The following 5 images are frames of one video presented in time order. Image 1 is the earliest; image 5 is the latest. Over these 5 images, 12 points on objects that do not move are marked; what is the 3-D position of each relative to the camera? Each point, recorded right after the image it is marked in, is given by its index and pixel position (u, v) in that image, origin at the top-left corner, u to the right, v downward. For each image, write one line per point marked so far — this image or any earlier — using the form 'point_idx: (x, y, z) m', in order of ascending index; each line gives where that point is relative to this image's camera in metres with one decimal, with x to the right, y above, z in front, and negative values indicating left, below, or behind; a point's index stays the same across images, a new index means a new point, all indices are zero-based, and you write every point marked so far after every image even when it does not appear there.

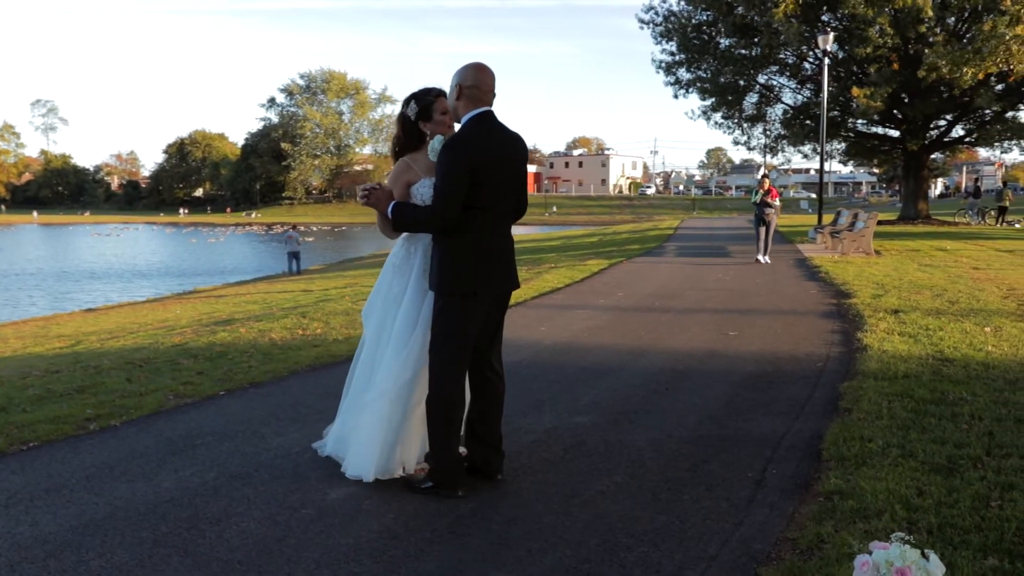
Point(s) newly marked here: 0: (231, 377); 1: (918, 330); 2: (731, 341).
0: (-2.2, -0.7, +7.2) m
1: (+3.7, -0.4, +8.2) m
2: (+2.0, -0.5, +8.2) m
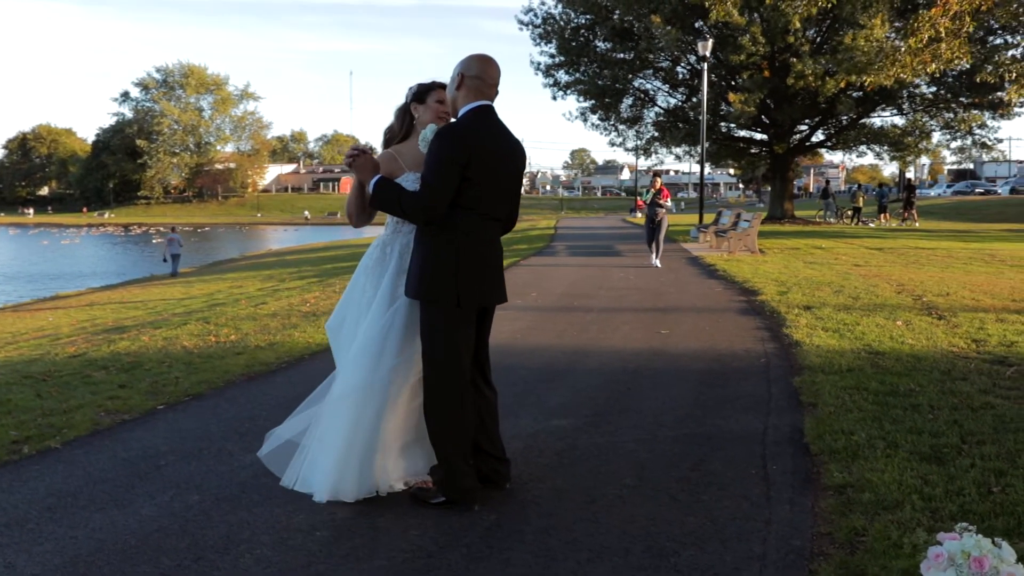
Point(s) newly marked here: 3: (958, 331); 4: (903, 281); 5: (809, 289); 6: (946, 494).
0: (-2.6, -0.8, +6.7) m
1: (+3.1, -0.4, +8.6) m
2: (+1.4, -0.5, +8.3) m
3: (+4.1, -0.4, +8.1) m
4: (+5.2, +0.1, +11.8) m
5: (+3.8, 0.0, +11.4) m
6: (+1.9, -0.9, +3.9) m
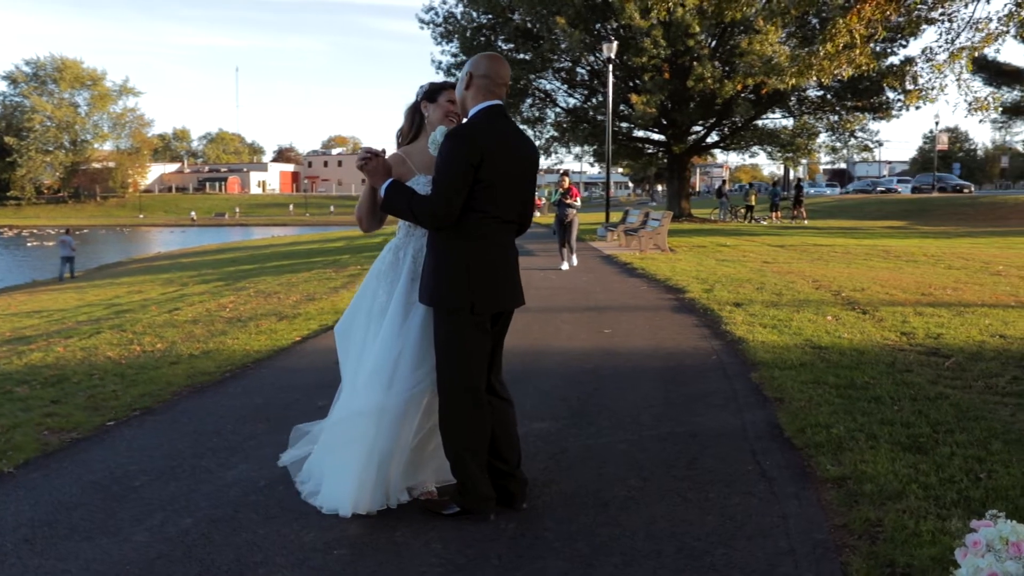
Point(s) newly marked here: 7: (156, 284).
0: (-2.9, -0.8, +6.3) m
1: (+2.6, -0.3, +8.9) m
2: (+0.9, -0.5, +8.4) m
3: (+3.6, -0.3, +8.6) m
4: (+4.2, +0.1, +12.3) m
5: (+2.9, 0.0, +11.8) m
6: (+2.0, -0.9, +4.1) m
7: (-7.3, +0.1, +18.4) m
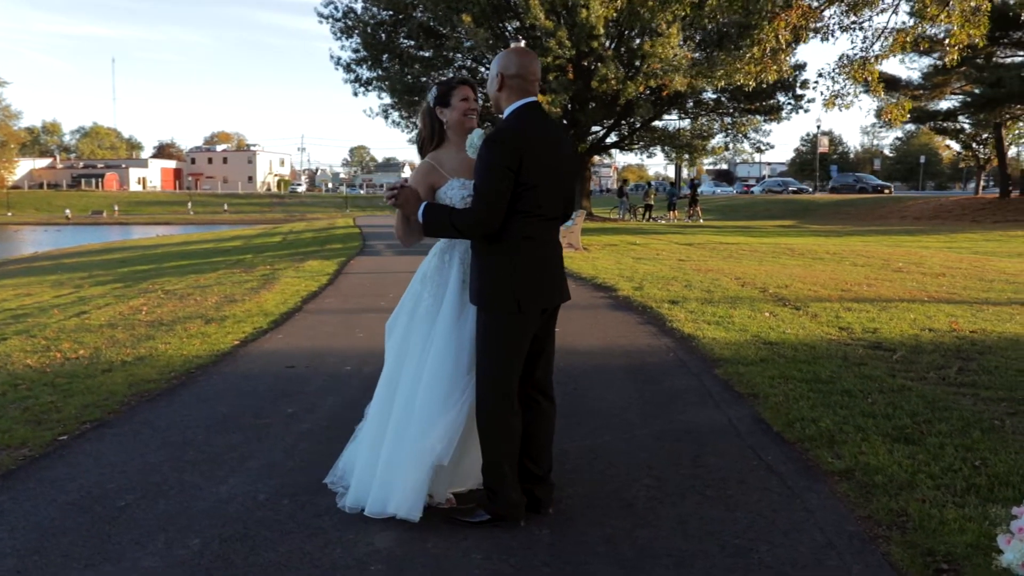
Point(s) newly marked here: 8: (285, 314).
0: (-3.0, -0.8, +5.8) m
1: (+2.0, -0.3, +9.1) m
2: (+0.5, -0.5, +8.4) m
3: (+3.1, -0.3, +8.9) m
4: (+3.2, +0.2, +12.7) m
5: (+2.0, +0.1, +12.0) m
6: (+2.1, -0.9, +4.3) m
7: (-9.0, 0.0, +17.3) m
8: (-2.6, -0.3, +10.2) m
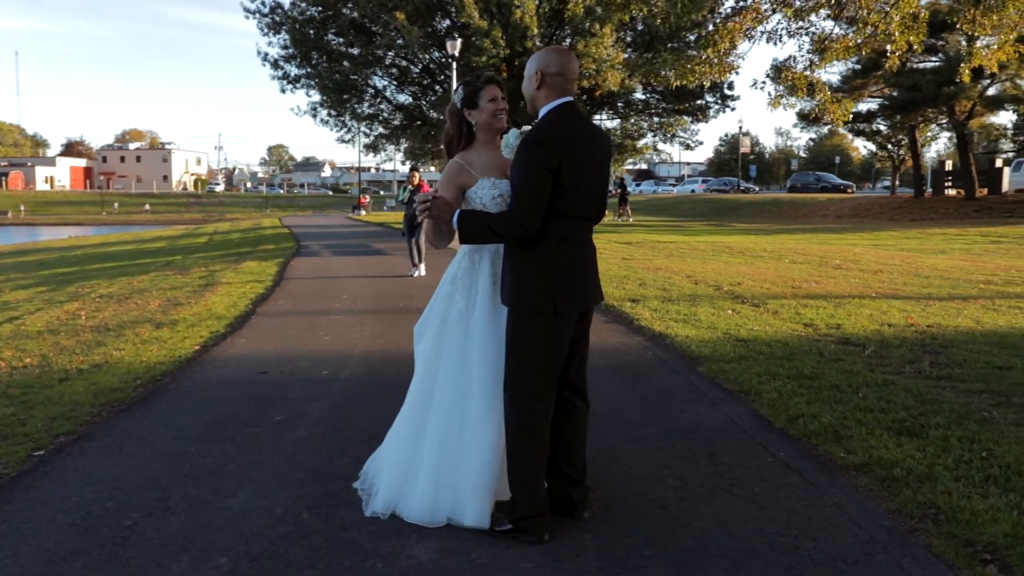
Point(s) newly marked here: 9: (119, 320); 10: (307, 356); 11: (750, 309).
0: (-3.0, -0.9, +5.5) m
1: (+1.7, -0.3, +9.2) m
2: (+0.2, -0.5, +8.3) m
3: (+2.7, -0.3, +9.0) m
4: (+2.5, +0.2, +12.9) m
5: (+1.4, +0.1, +12.0) m
6: (+2.2, -0.9, +4.4) m
7: (-10.0, -0.1, +16.3) m
8: (-3.0, -0.3, +9.9) m
9: (-4.4, -0.4, +10.0) m
10: (-1.7, -0.6, +7.5) m
11: (+2.5, -0.2, +9.6) m
